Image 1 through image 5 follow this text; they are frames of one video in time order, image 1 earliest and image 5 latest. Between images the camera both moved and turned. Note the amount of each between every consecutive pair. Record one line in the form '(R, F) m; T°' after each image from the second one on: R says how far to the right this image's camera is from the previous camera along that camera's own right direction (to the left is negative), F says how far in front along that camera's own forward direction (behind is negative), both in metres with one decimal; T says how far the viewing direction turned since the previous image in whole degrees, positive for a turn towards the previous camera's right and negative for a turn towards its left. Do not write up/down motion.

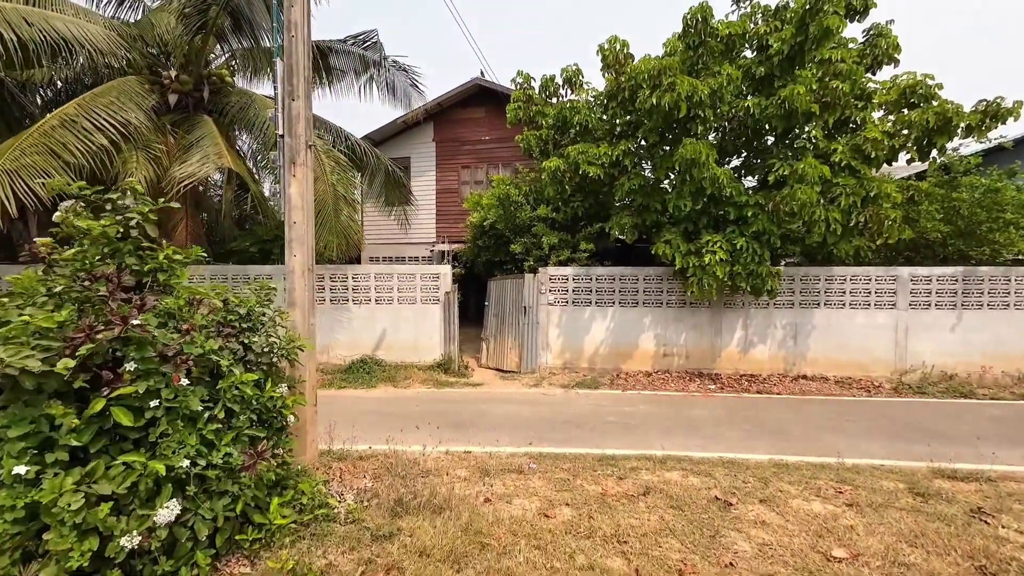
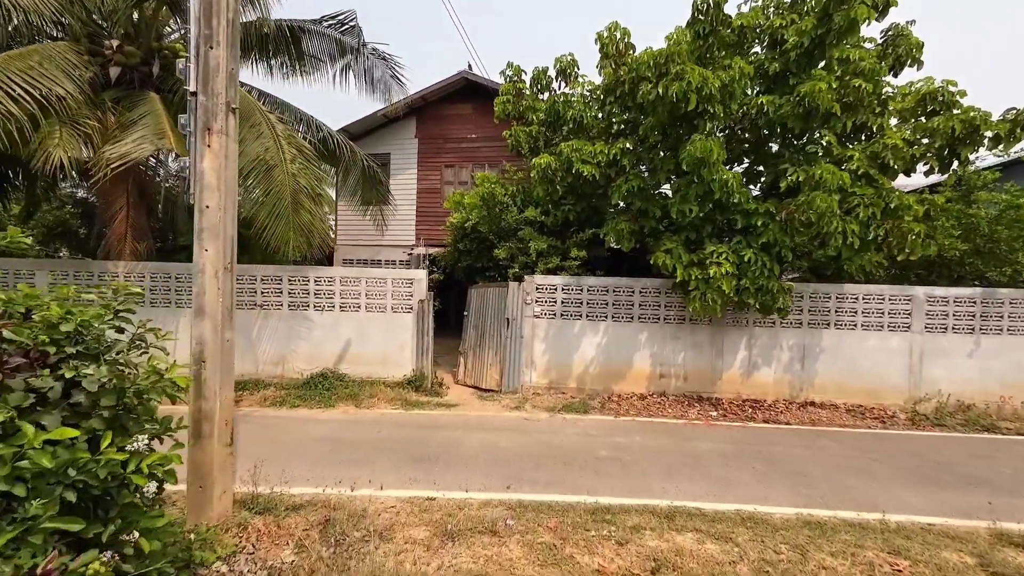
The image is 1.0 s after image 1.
(0.0, +0.8) m; +2°
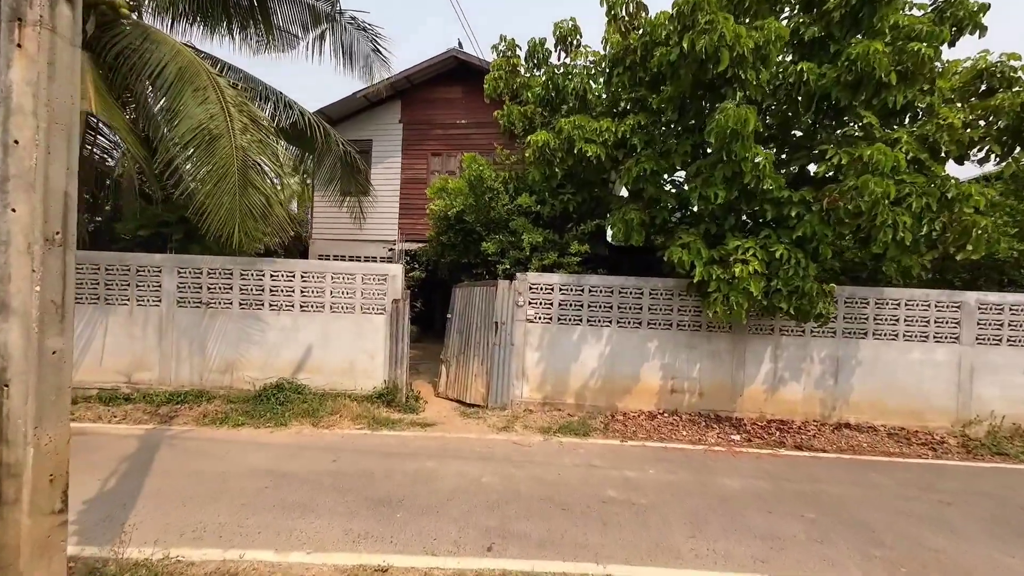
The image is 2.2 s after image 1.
(+0.1, +1.0) m; +1°
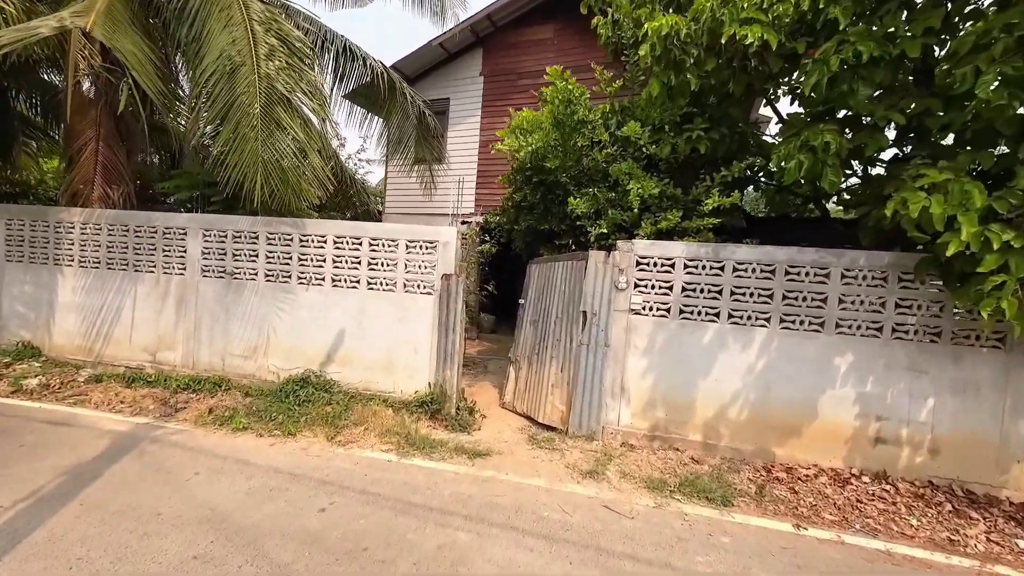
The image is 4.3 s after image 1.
(0.0, +1.9) m; -12°
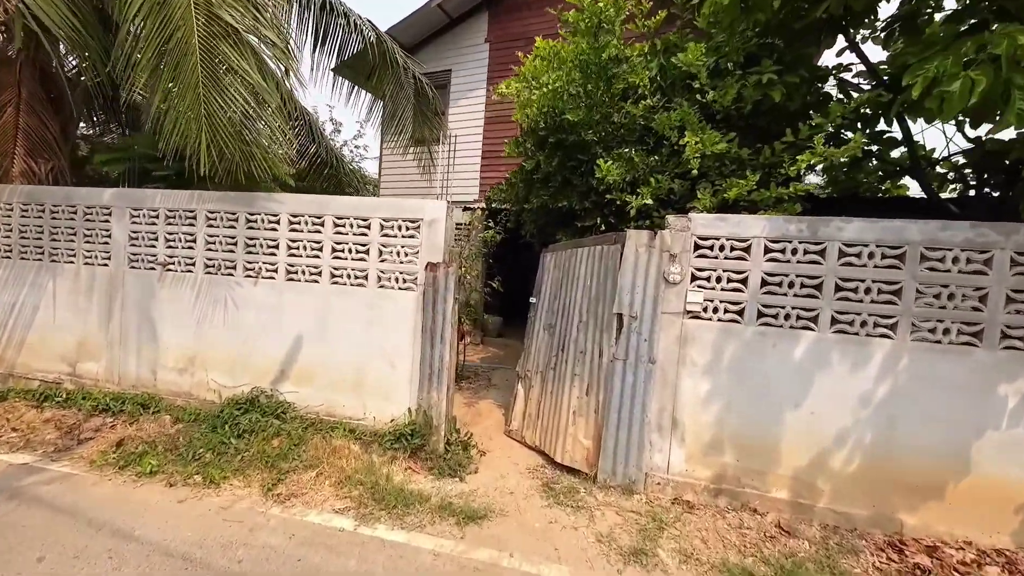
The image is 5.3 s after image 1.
(0.0, +1.2) m; -1°
